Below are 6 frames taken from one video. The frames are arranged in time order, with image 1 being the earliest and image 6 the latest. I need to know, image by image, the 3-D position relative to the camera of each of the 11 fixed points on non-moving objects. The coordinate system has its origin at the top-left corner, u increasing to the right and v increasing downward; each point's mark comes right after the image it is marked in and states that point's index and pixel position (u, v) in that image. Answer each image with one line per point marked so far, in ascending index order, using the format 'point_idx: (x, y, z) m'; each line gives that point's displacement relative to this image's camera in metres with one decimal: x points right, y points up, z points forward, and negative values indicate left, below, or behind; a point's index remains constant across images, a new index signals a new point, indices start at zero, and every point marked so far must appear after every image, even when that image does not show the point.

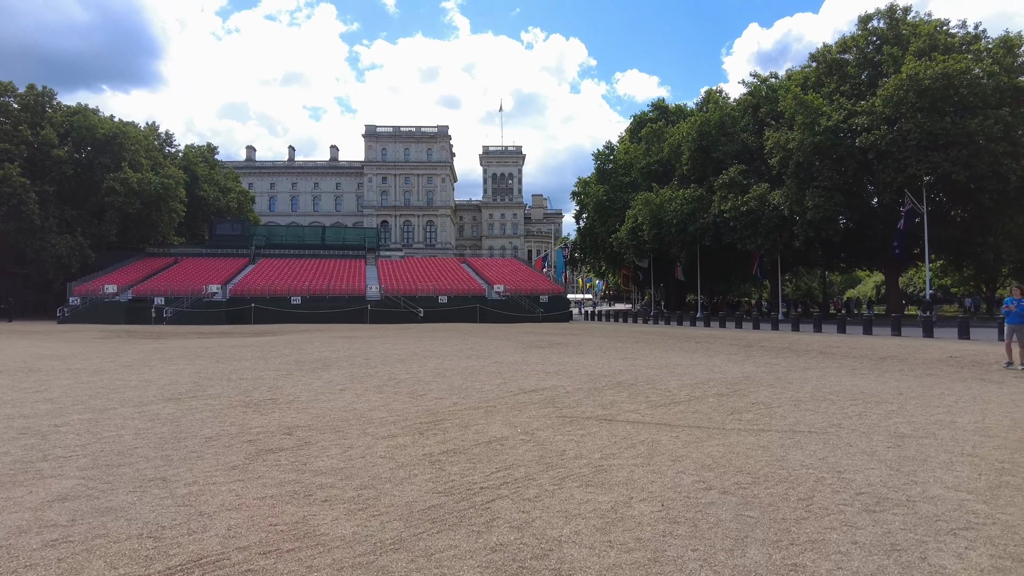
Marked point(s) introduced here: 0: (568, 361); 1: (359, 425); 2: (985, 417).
0: (+1.3, -1.7, +14.5) m
1: (-1.8, -1.6, +7.3) m
2: (+5.6, -1.5, +7.4) m
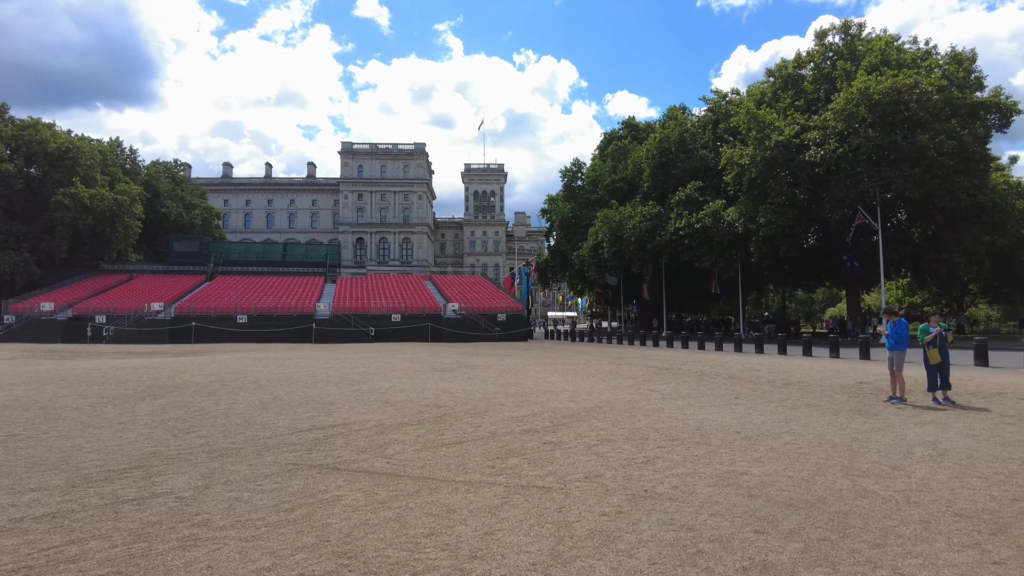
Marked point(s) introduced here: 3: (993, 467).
0: (-1.7, -2.1, +13.2) m
1: (-4.7, -1.8, +6.0) m
2: (+2.7, -1.7, +6.1) m
3: (+4.6, -1.7, +5.9) m
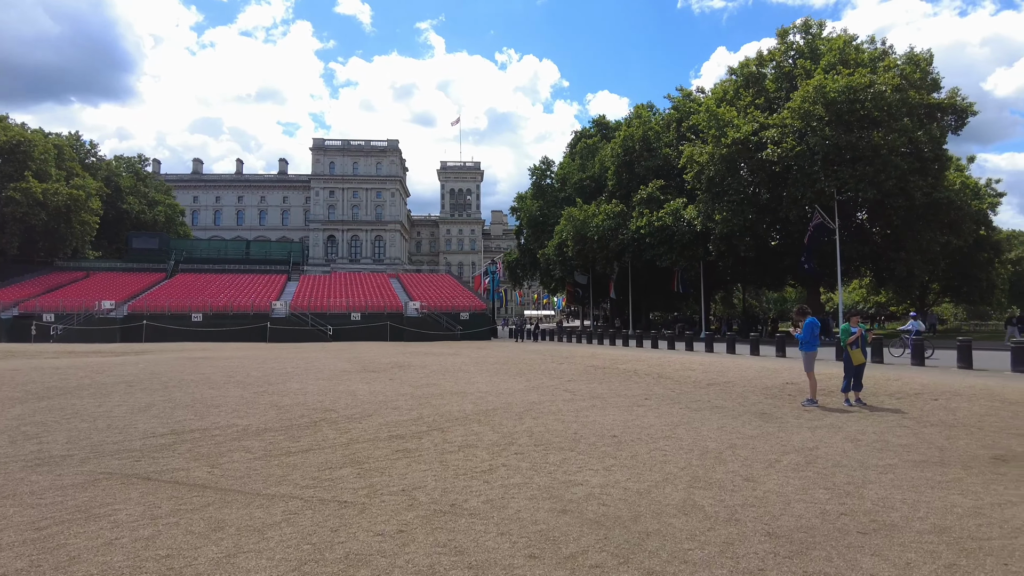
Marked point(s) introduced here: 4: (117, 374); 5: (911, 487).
0: (-3.5, -2.1, +12.7) m
1: (-6.3, -1.8, +5.4) m
2: (+1.1, -1.7, +5.7) m
3: (+3.0, -1.7, +5.5) m
4: (-10.7, -2.3, +16.8) m
5: (+3.3, -1.7, +5.1) m
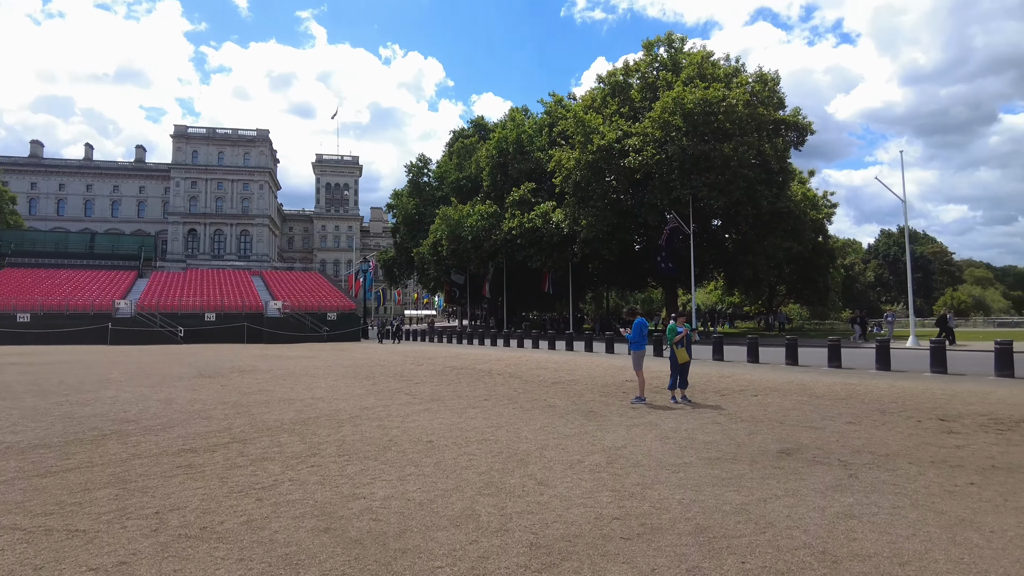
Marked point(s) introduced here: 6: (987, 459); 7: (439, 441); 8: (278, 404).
0: (-6.5, -2.0, +11.5) m
1: (-8.0, -1.7, +3.8) m
2: (-0.8, -1.7, +5.4) m
3: (+1.2, -1.7, +5.6) m
4: (-14.4, -2.2, +14.2) m
5: (+1.5, -1.7, +5.2) m
6: (+4.7, -1.7, +6.1) m
7: (-0.8, -1.8, +7.1) m
8: (-3.9, -2.0, +10.4) m
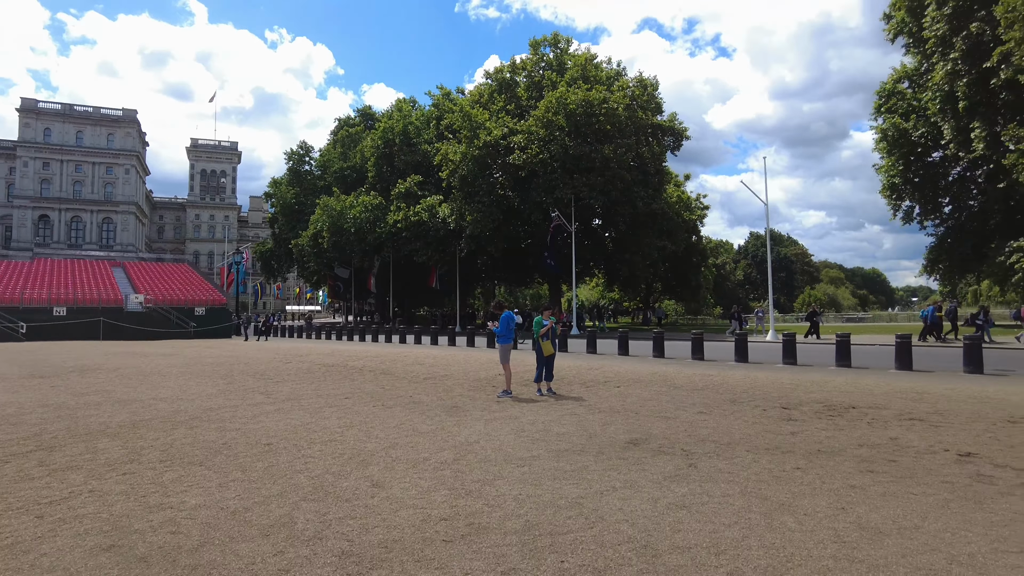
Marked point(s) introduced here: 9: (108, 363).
0: (-8.8, -1.8, +9.9) m
1: (-8.9, -1.6, +2.1) m
2: (-2.1, -1.6, +4.9) m
3: (-0.2, -1.6, +5.4) m
4: (-17.0, -2.0, +11.3) m
5: (+0.2, -1.6, +5.1) m
6: (+3.2, -1.7, +6.5) m
7: (-2.4, -1.7, +6.5) m
8: (-6.0, -1.8, +9.3) m
9: (-10.9, -2.1, +16.8) m
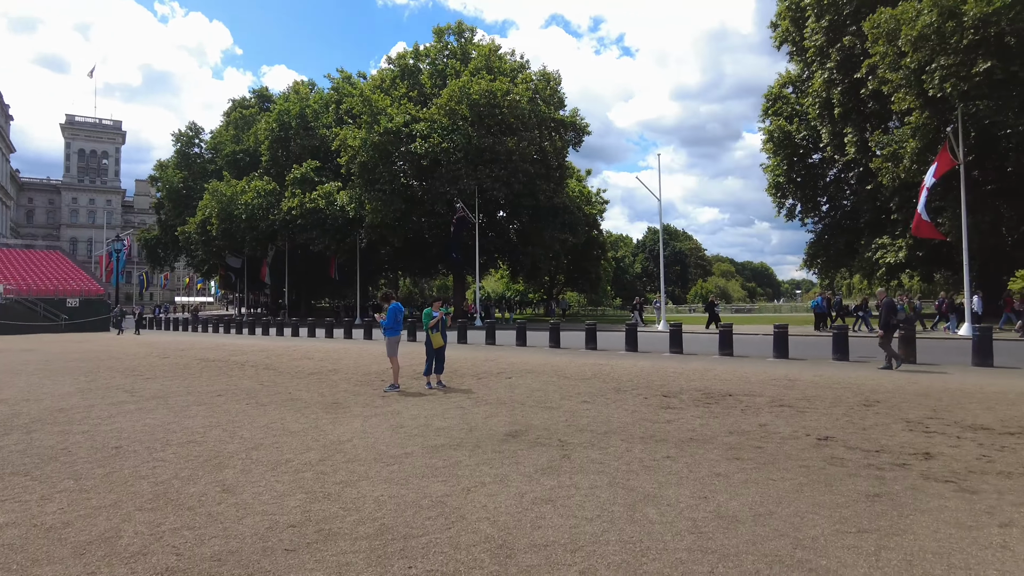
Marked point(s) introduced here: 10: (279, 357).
0: (-10.4, -1.7, +8.4) m
1: (-9.5, -1.5, +0.6) m
2: (-3.1, -1.5, +4.3) m
3: (-1.3, -1.5, +5.1) m
4: (-18.8, -1.8, +8.5) m
5: (-0.9, -1.5, +4.9) m
6: (+1.9, -1.6, +6.7) m
7: (-3.7, -1.6, +5.9) m
8: (-7.6, -1.6, +8.1) m
9: (-13.5, -1.8, +14.9) m
10: (-5.4, -1.7, +14.6) m
